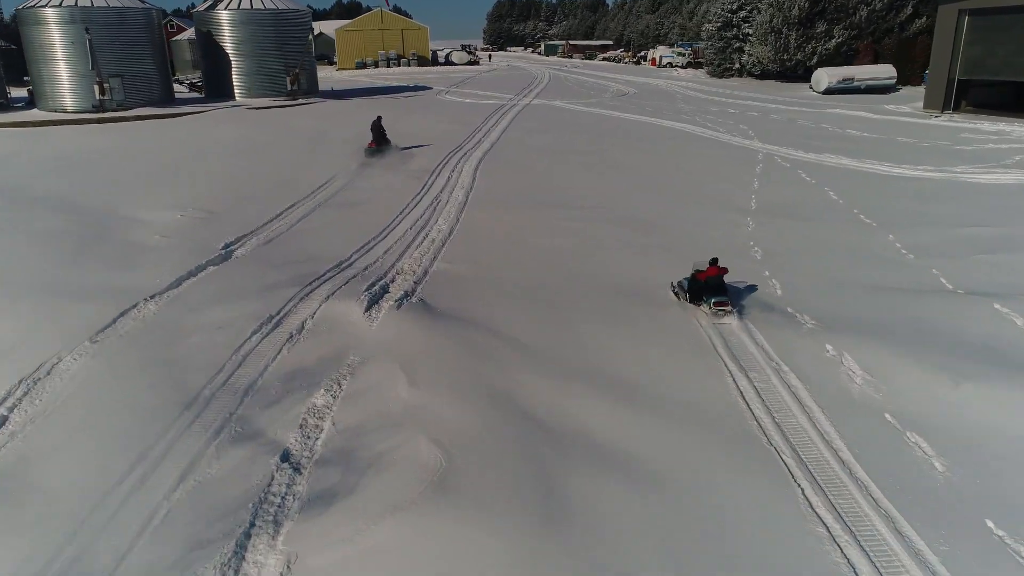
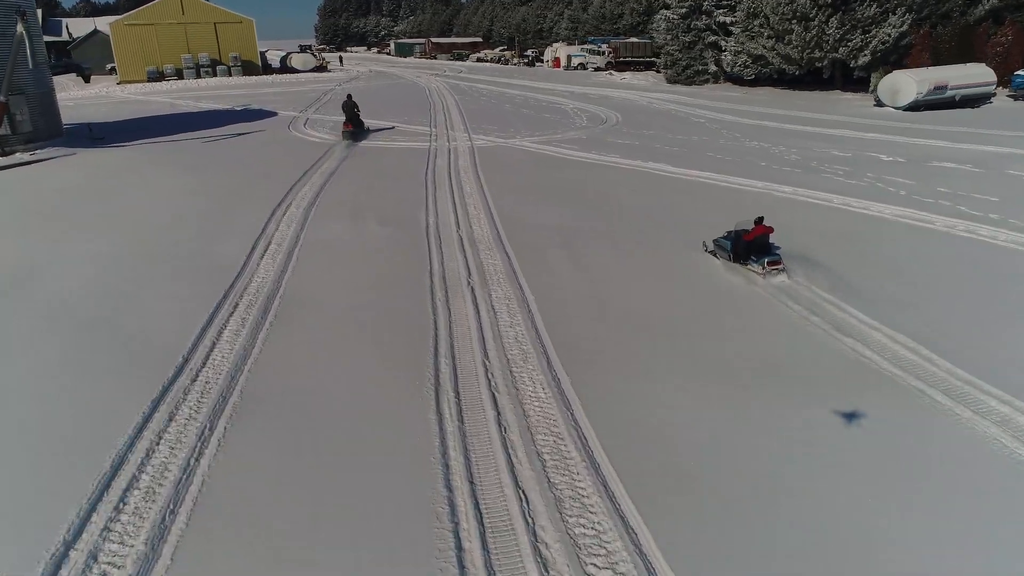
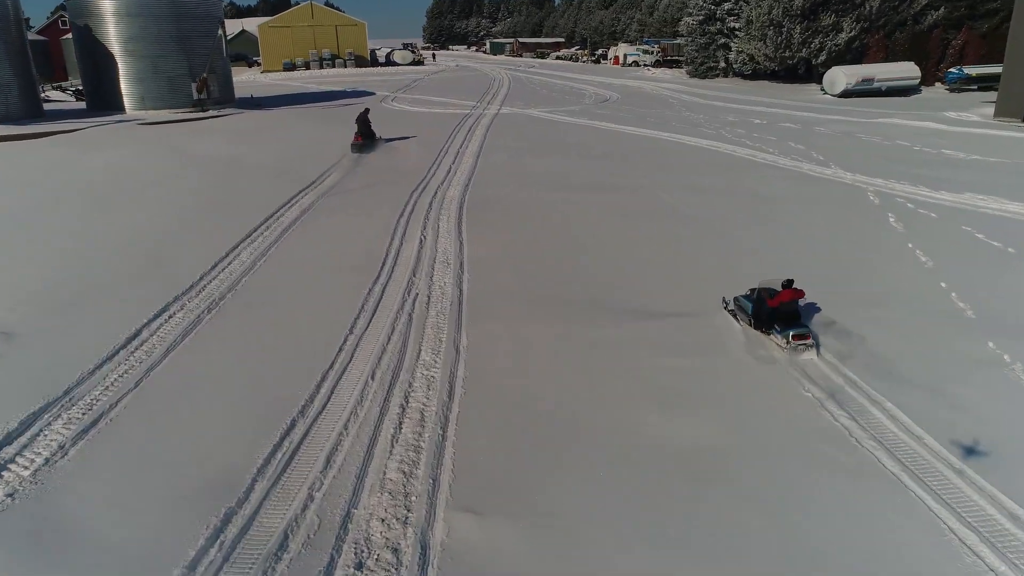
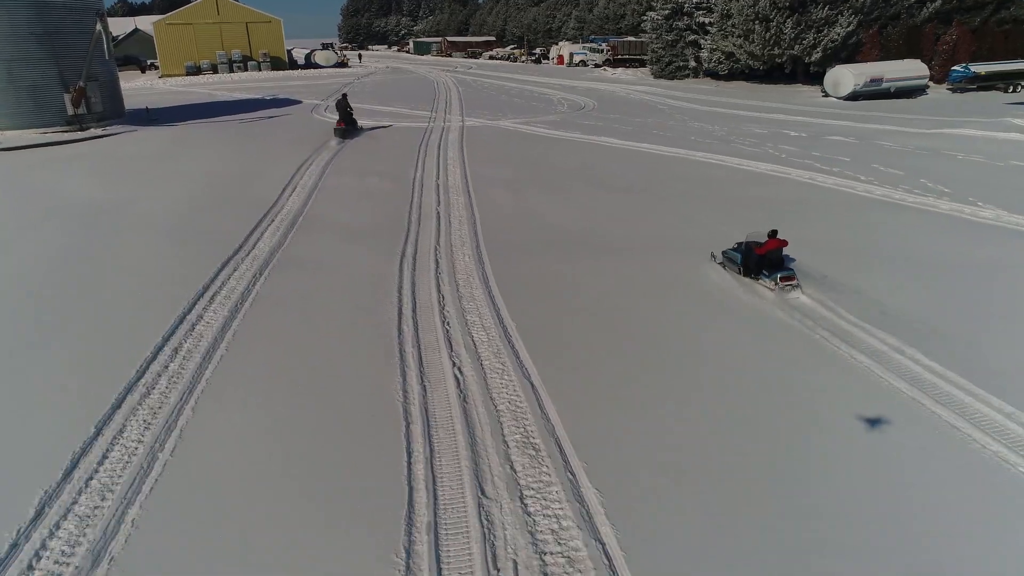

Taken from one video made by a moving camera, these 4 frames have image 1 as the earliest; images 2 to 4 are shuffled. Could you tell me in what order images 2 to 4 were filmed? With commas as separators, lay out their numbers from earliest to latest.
3, 4, 2
